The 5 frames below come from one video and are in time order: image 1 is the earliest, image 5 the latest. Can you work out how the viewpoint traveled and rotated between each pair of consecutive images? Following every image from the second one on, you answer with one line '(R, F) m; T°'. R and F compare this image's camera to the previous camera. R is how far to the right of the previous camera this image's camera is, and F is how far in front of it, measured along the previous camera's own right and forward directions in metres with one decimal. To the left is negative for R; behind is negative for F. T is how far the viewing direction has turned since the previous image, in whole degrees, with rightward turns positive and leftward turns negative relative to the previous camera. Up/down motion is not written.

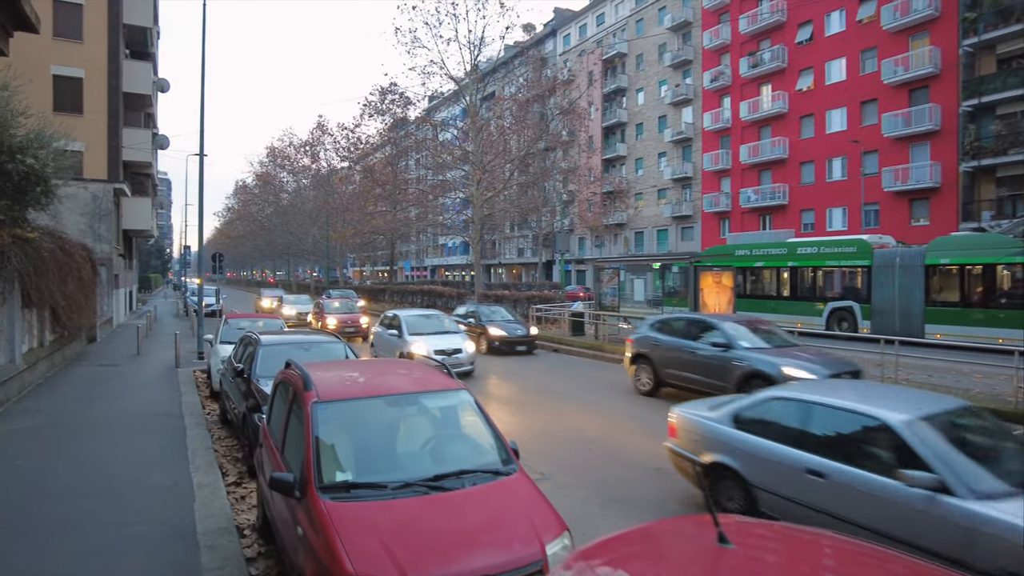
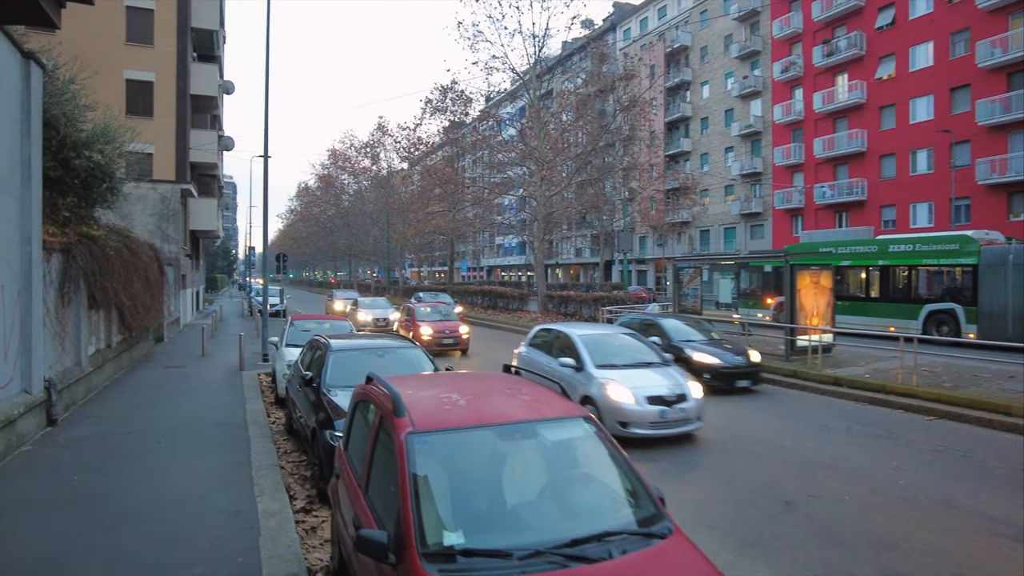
(-0.5, +1.0) m; -5°
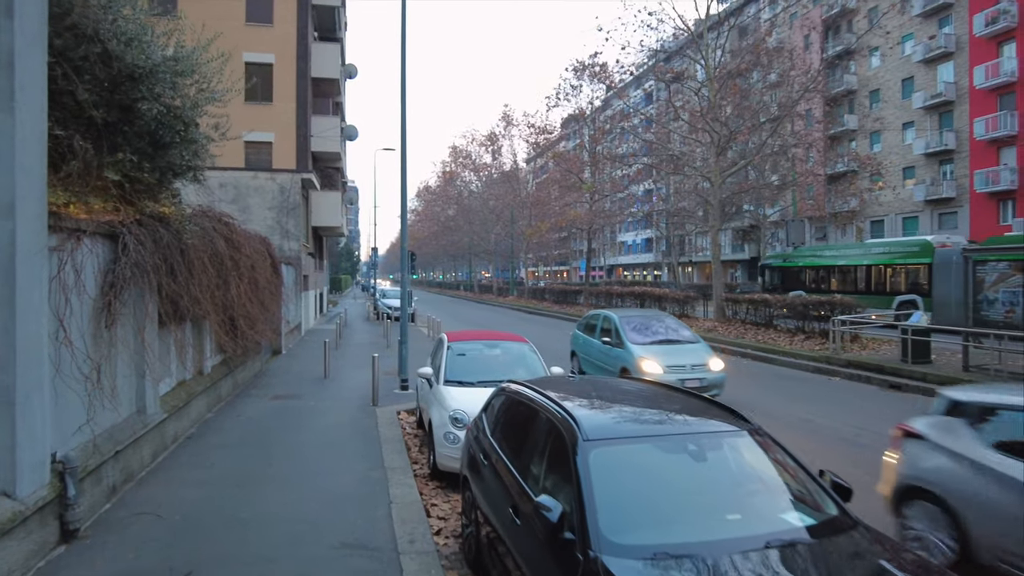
(-2.0, +4.4) m; -9°
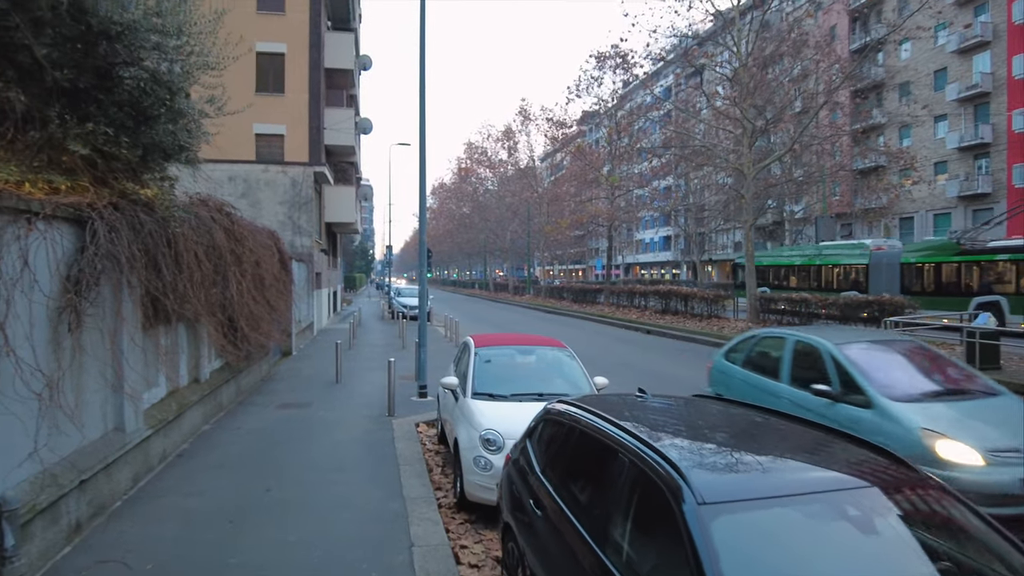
(-0.3, +1.1) m; -1°
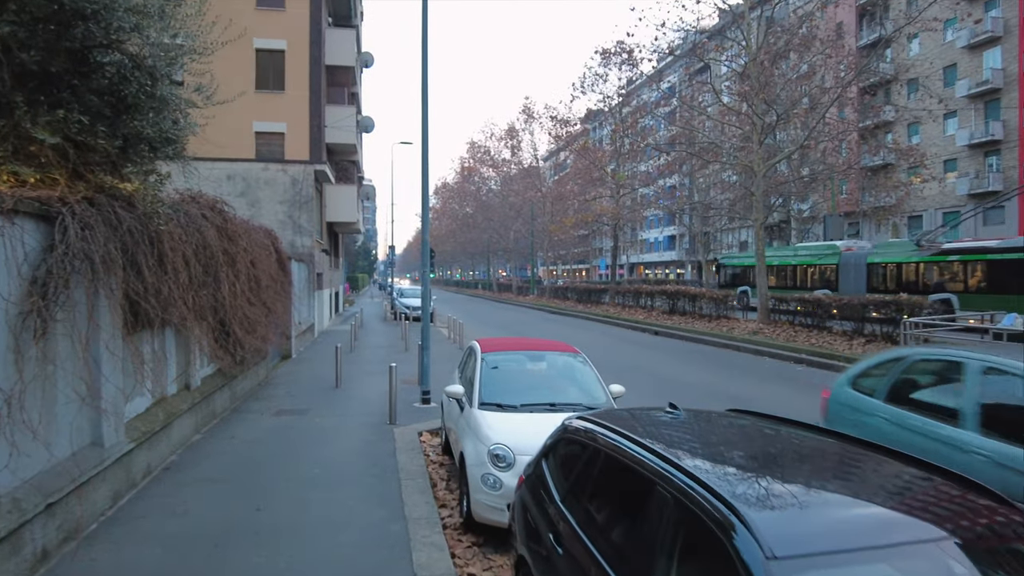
(-0.1, +0.5) m; 0°
